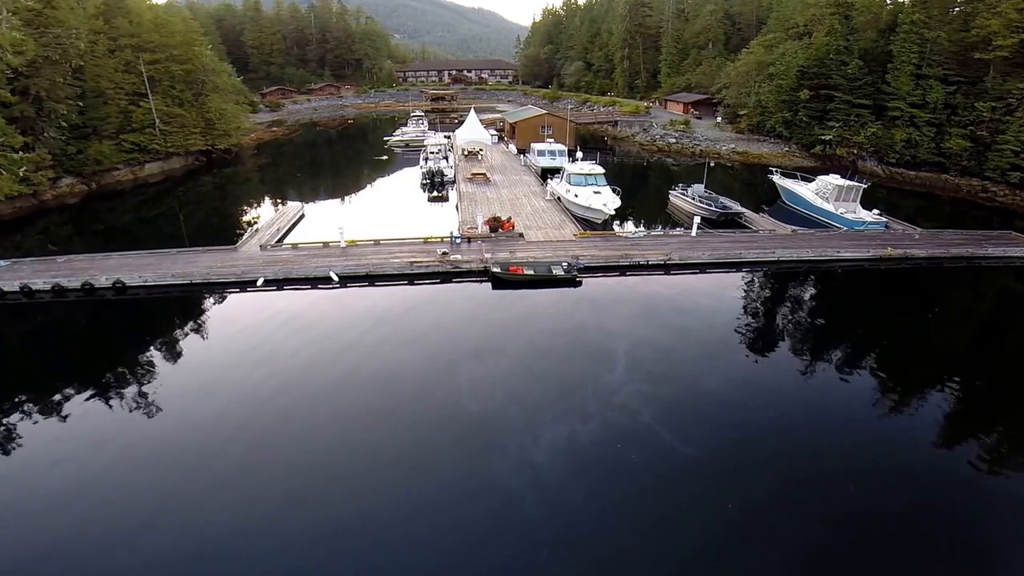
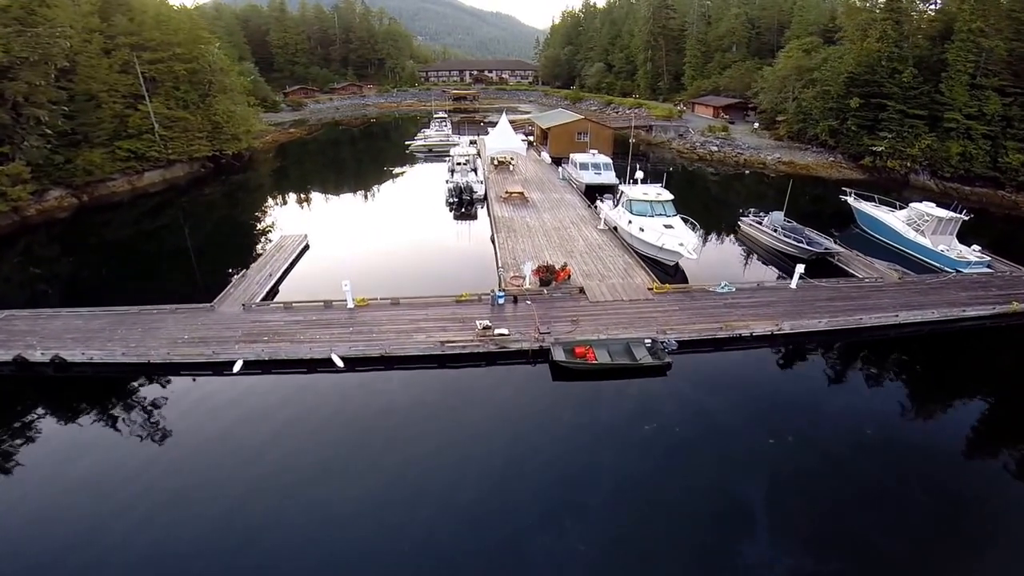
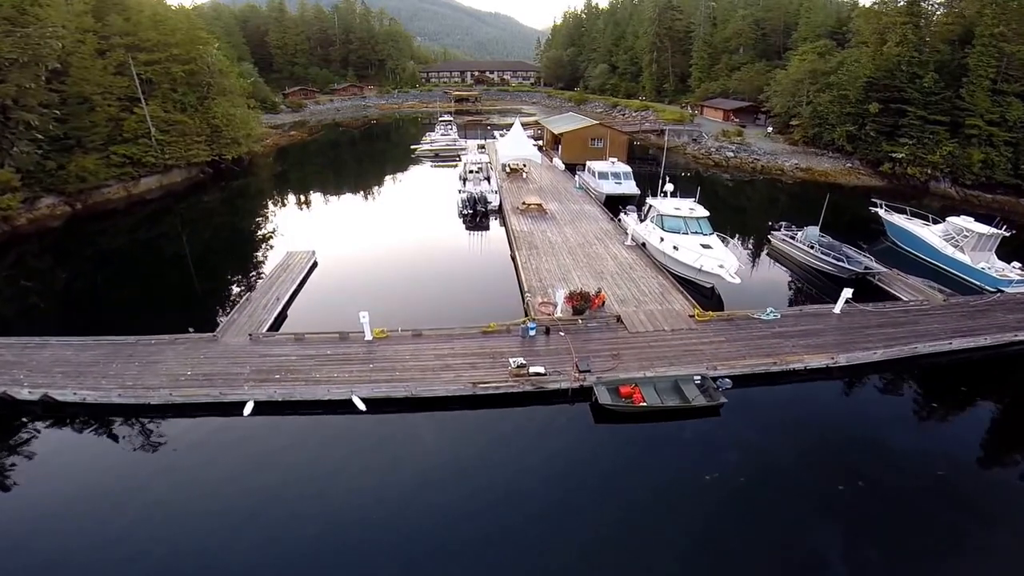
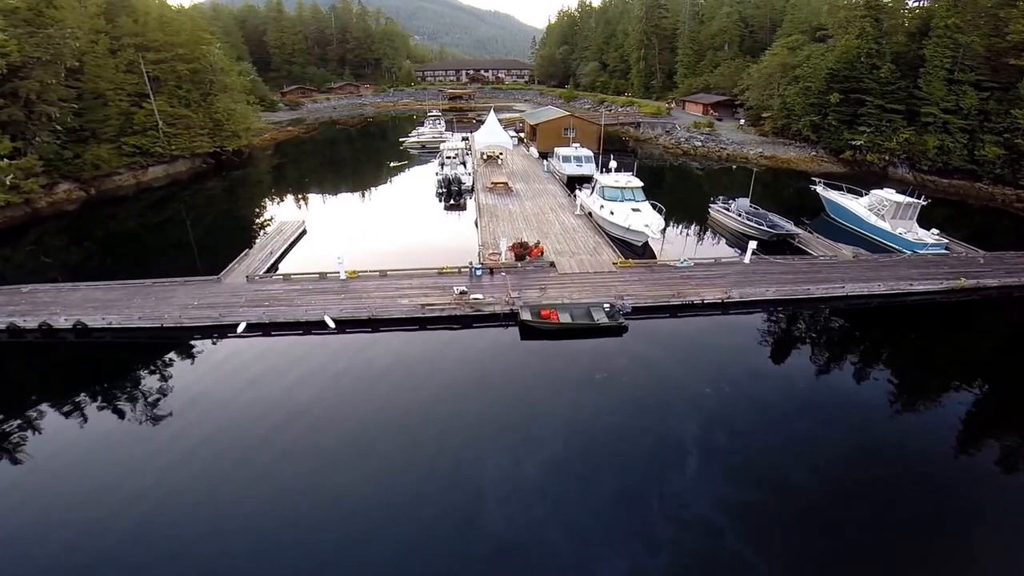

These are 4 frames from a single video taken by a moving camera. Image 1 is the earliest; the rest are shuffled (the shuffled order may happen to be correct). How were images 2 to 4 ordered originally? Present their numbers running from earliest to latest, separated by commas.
4, 2, 3
